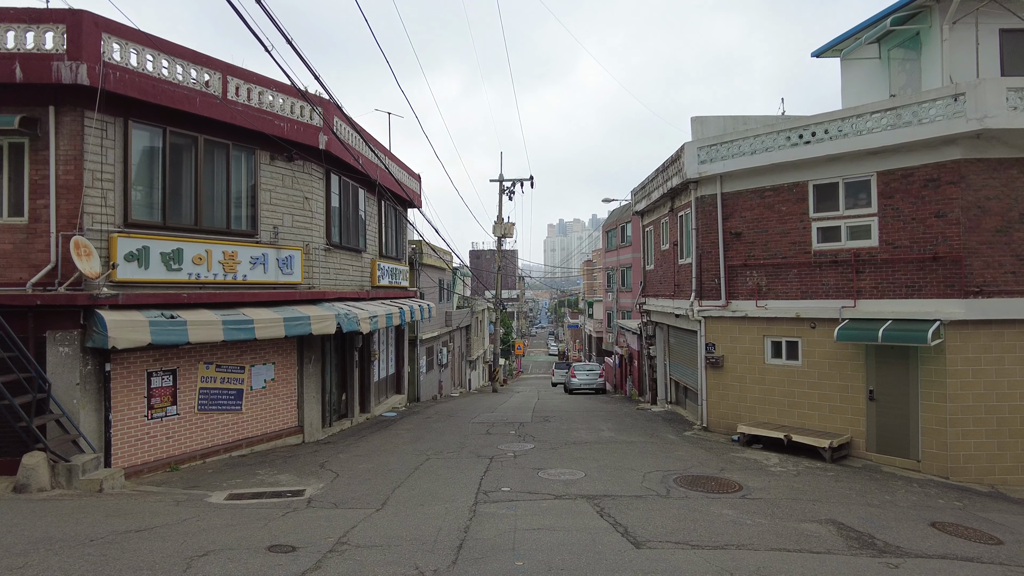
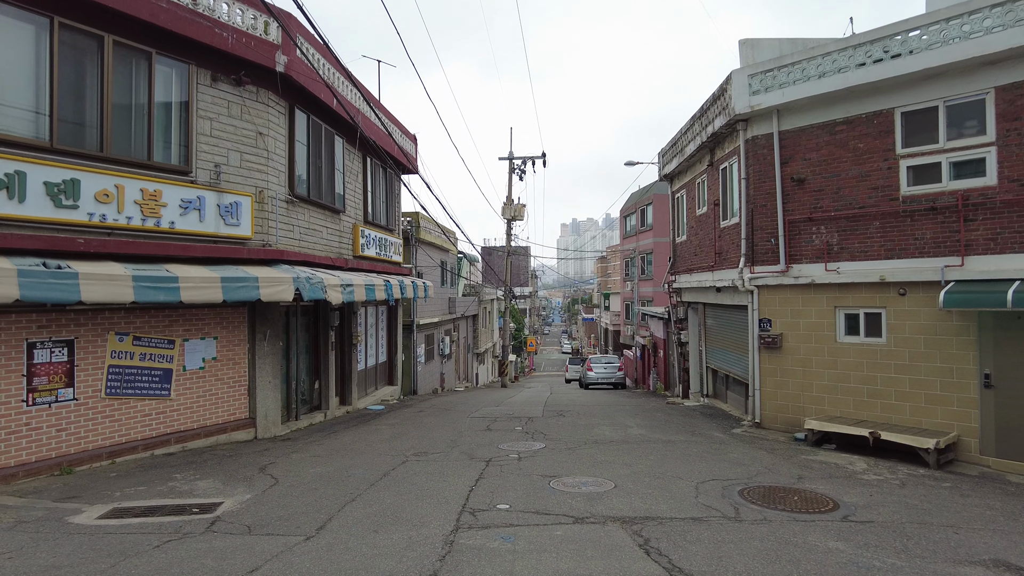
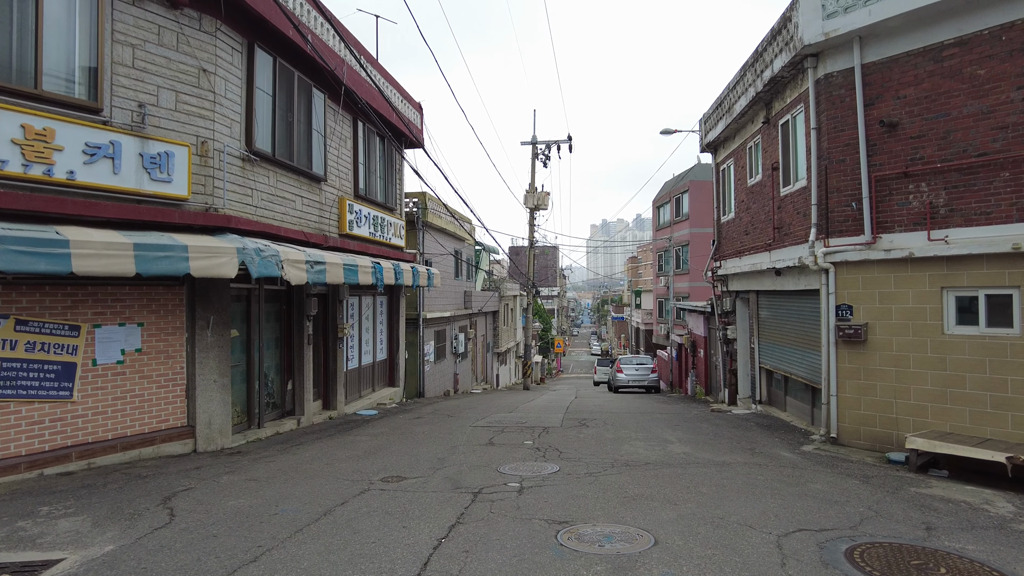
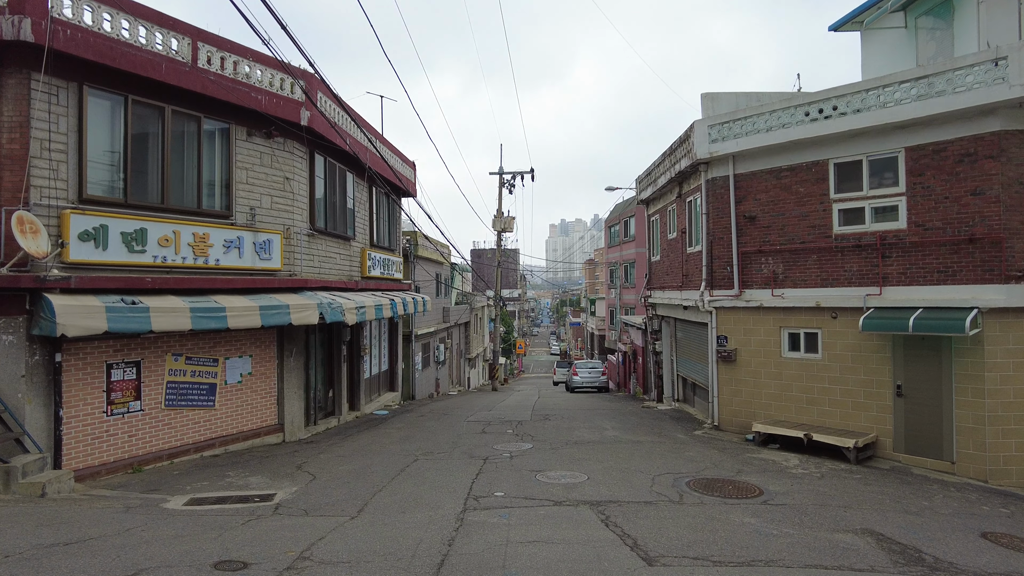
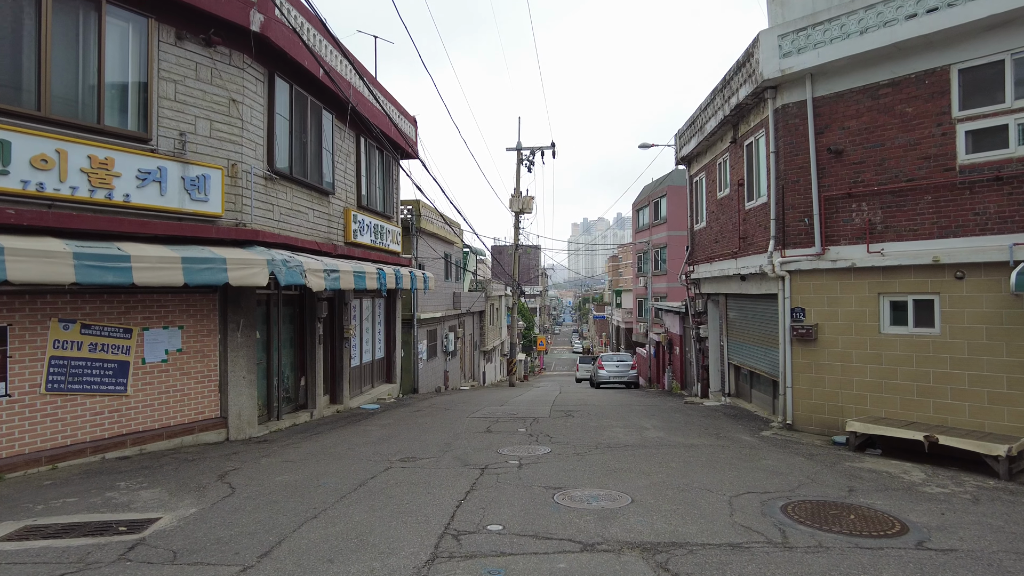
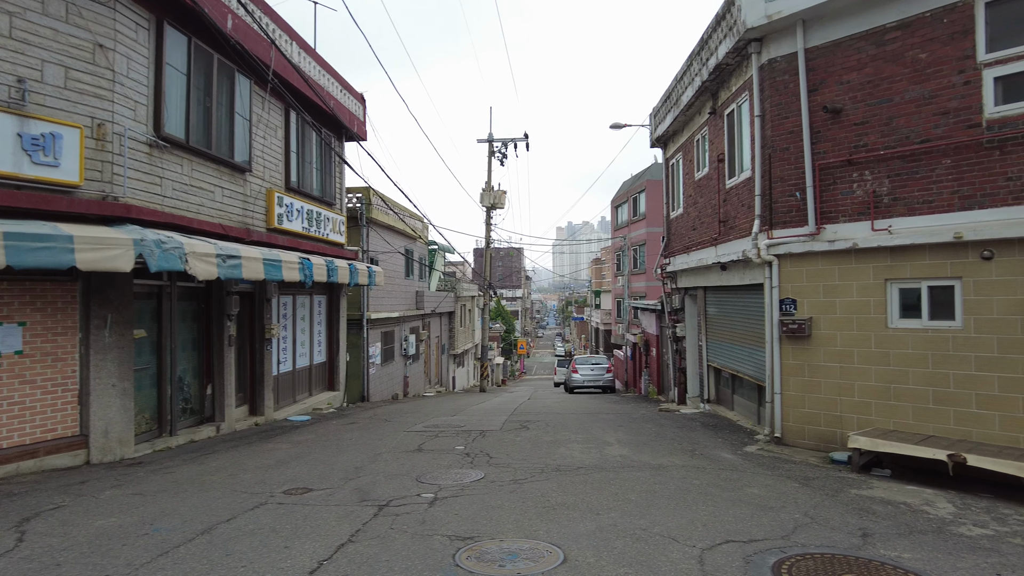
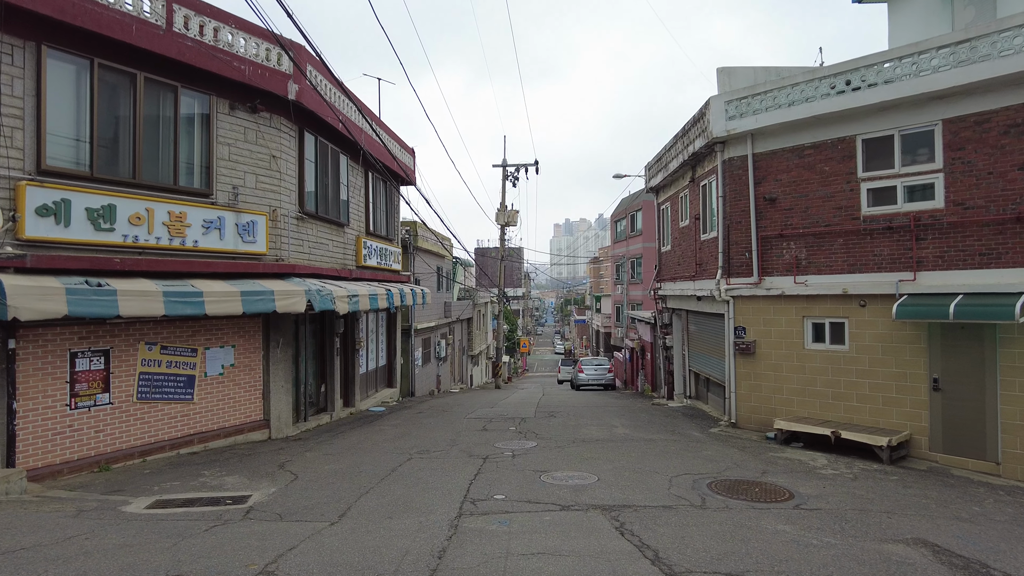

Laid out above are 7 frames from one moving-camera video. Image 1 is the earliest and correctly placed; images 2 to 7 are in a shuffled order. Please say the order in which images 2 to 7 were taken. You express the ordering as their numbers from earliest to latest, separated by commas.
4, 7, 2, 5, 3, 6
